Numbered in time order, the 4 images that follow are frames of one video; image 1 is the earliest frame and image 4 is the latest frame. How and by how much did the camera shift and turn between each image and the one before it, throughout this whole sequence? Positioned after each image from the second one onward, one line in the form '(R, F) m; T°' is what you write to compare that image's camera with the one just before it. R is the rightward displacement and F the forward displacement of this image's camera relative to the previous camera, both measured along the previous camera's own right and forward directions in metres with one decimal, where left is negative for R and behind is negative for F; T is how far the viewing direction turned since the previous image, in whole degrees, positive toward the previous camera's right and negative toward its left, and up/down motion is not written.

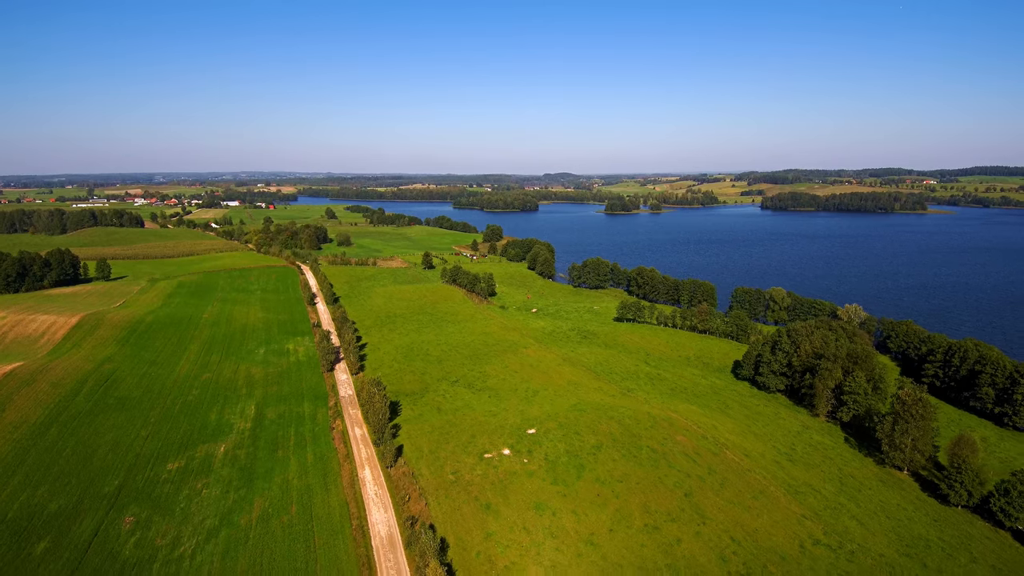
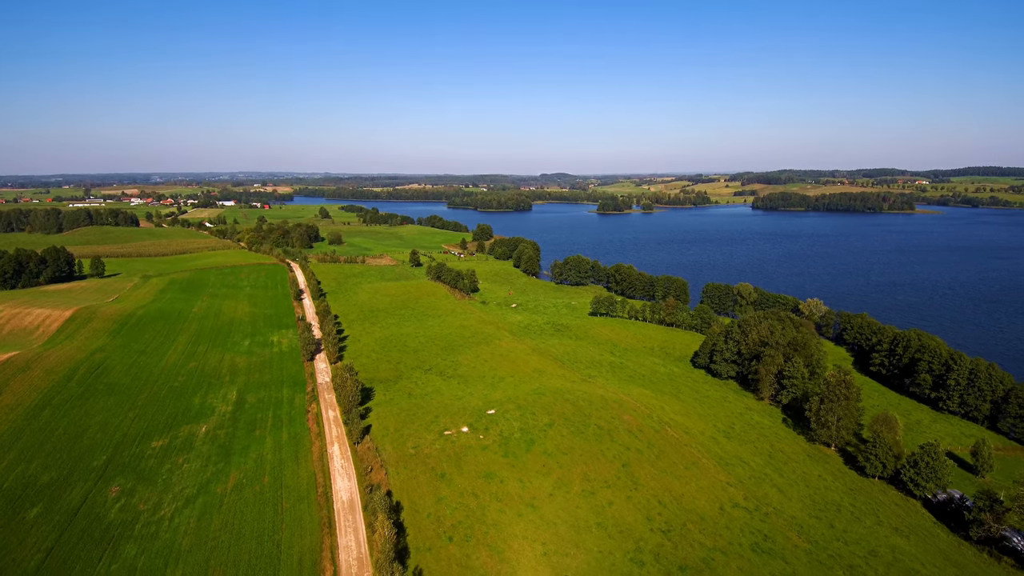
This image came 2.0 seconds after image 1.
(+3.6, -3.3) m; 0°
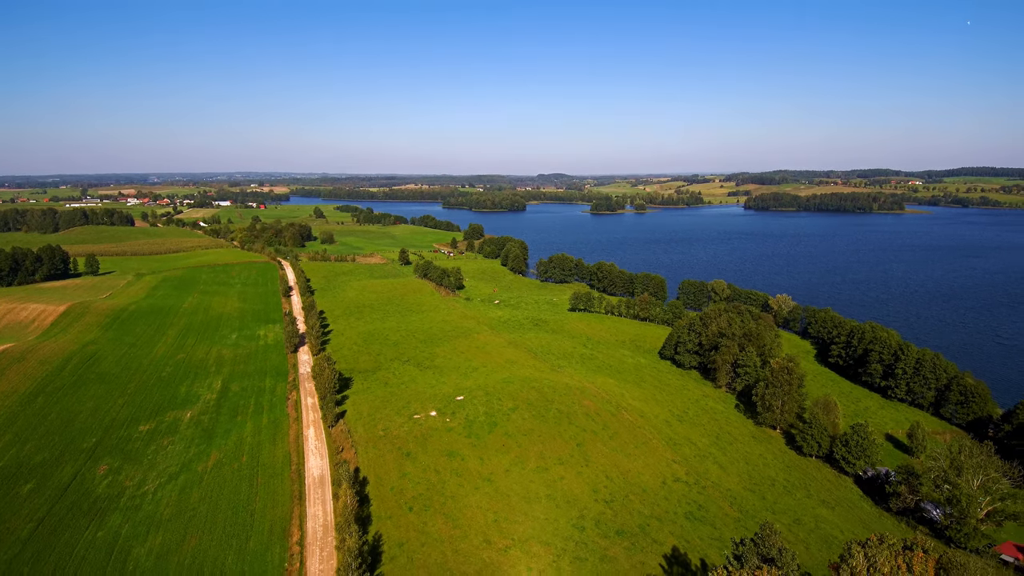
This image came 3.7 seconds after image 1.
(+3.1, -2.8) m; 0°
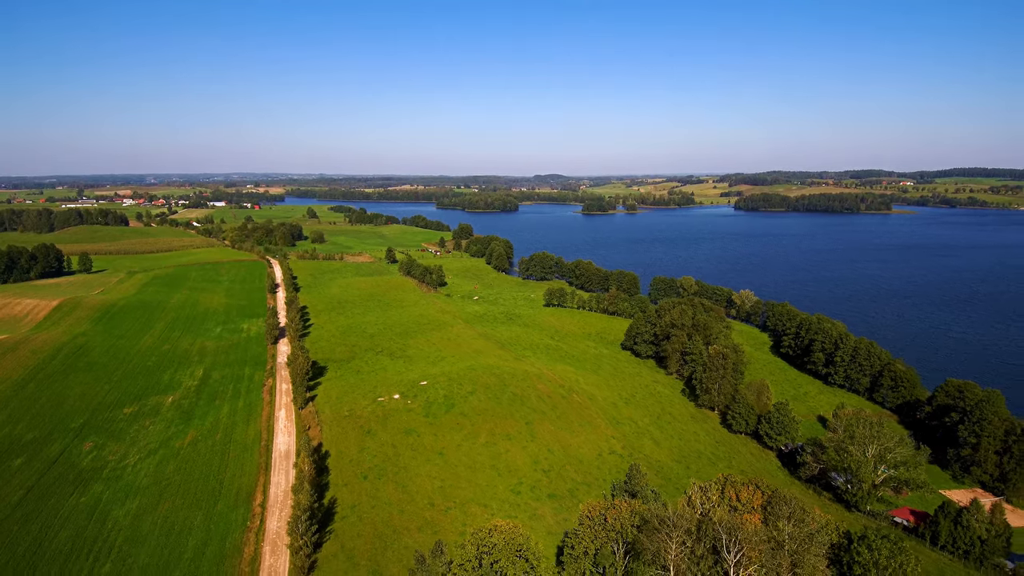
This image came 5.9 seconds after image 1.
(+4.2, -3.6) m; 0°
